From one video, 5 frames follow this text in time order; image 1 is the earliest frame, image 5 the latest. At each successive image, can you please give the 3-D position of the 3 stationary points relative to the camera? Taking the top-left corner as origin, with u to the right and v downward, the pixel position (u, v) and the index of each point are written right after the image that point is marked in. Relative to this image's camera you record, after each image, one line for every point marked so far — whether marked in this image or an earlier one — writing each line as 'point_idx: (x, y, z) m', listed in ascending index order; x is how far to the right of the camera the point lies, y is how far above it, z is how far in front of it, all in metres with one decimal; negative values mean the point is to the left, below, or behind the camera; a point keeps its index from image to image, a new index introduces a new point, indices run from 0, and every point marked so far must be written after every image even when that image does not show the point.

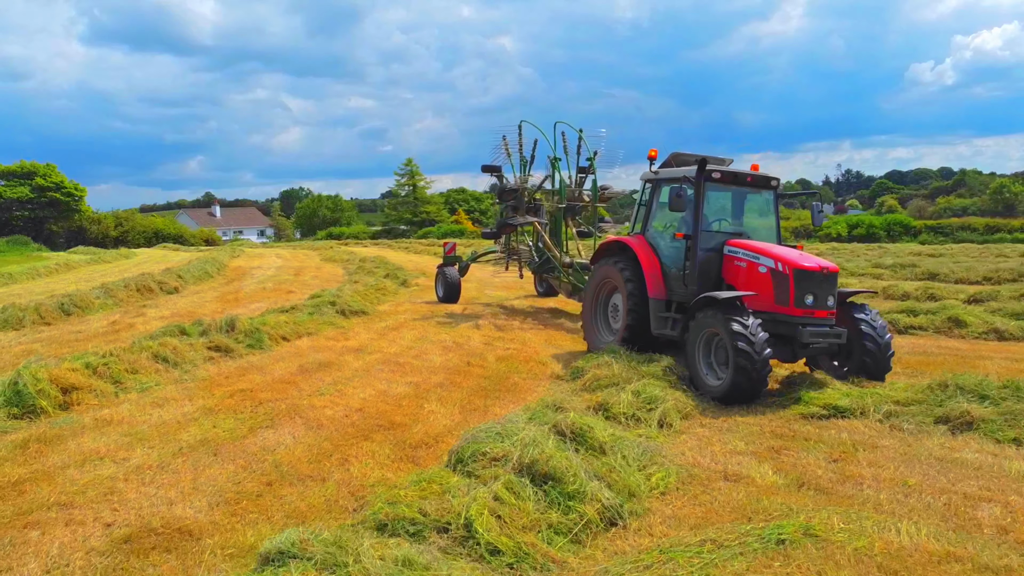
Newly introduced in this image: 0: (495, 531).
0: (-0.1, -0.7, +2.4) m
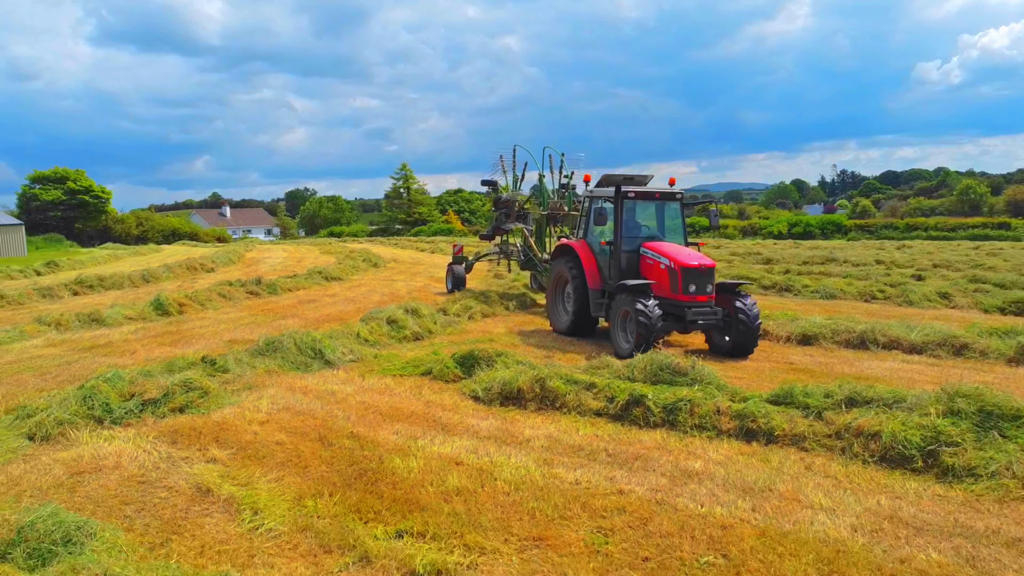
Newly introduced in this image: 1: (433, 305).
0: (-1.2, -0.4, +6.6) m
1: (-0.8, -0.2, +8.6) m
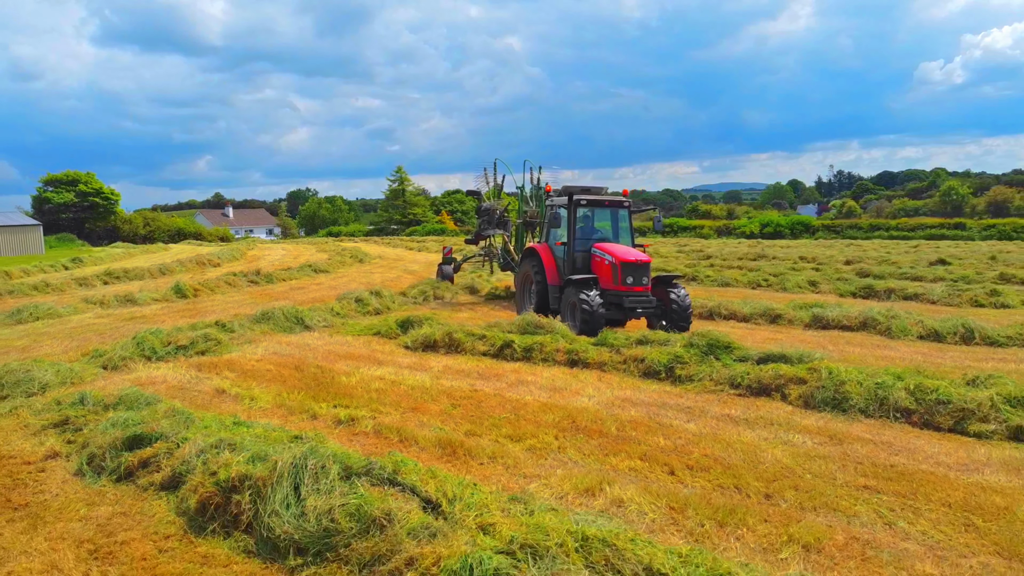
0: (-1.9, -0.2, +8.7) m
1: (-1.5, 0.0, +10.7) m
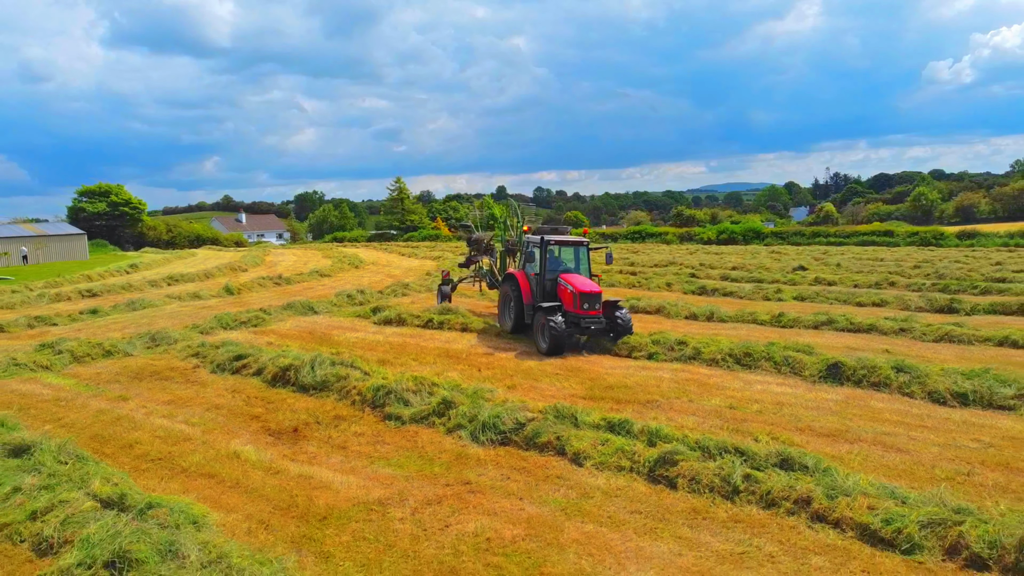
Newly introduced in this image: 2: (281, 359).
0: (-2.9, -0.2, +13.6) m
1: (-2.6, 0.0, +15.6) m
2: (-2.5, -0.8, +8.7) m
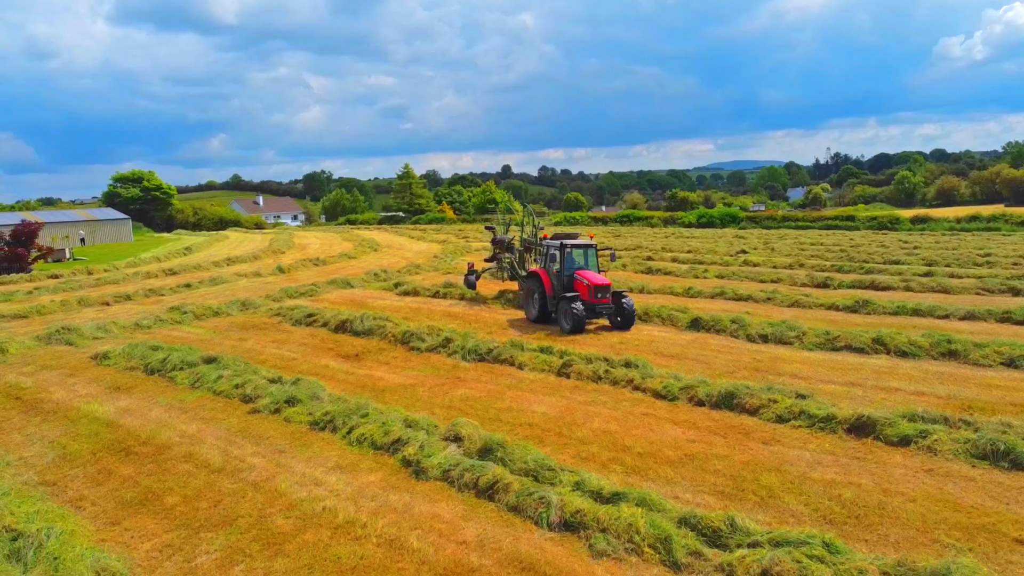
0: (-3.2, +0.2, +18.0) m
1: (-2.8, +0.5, +20.0) m
2: (-2.8, -0.5, +13.2) m
